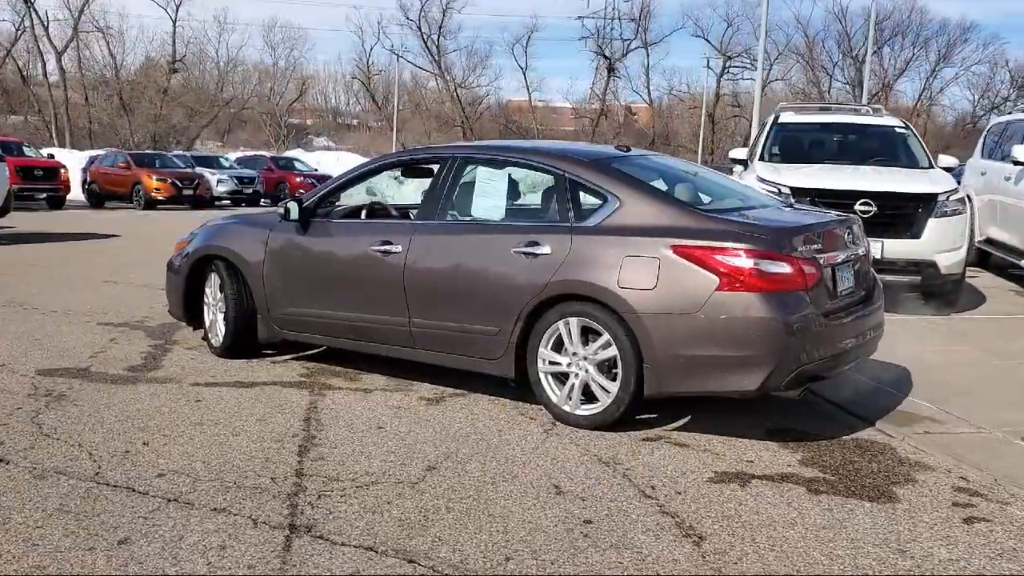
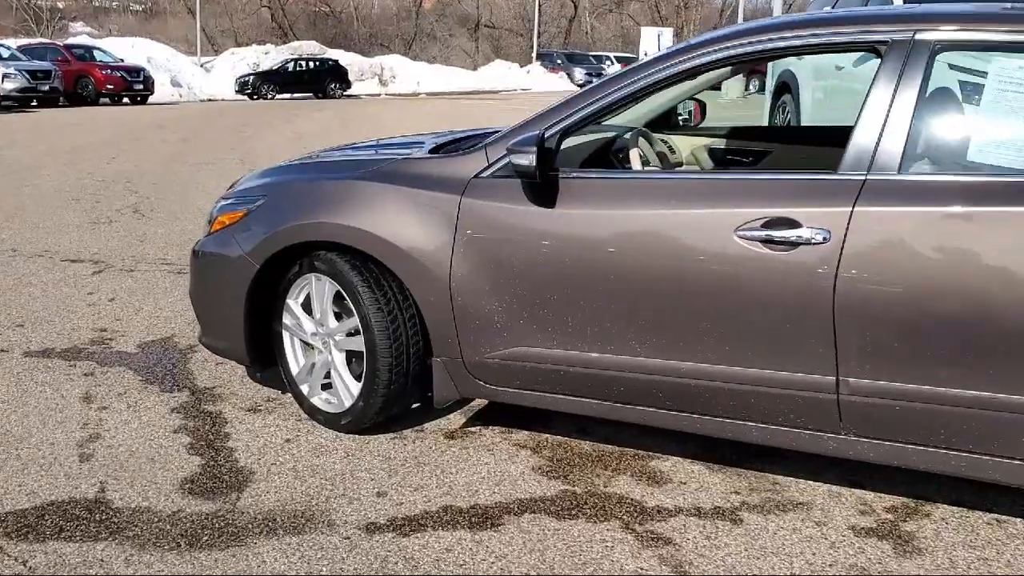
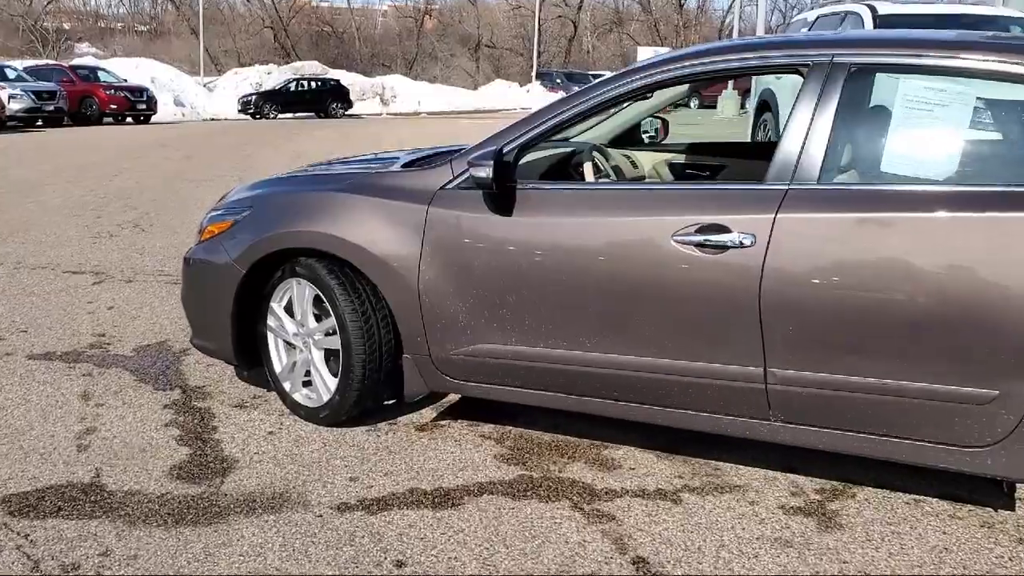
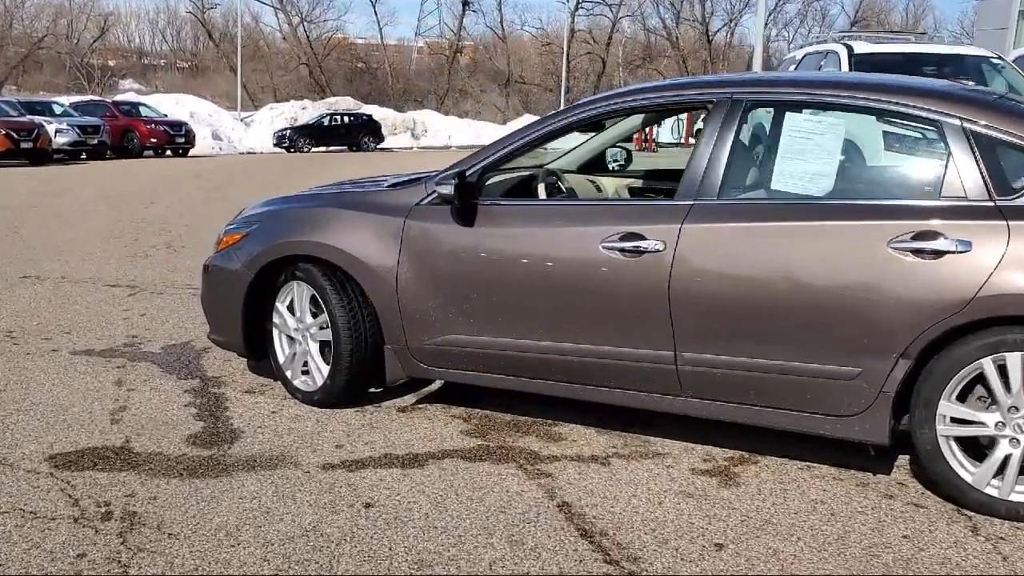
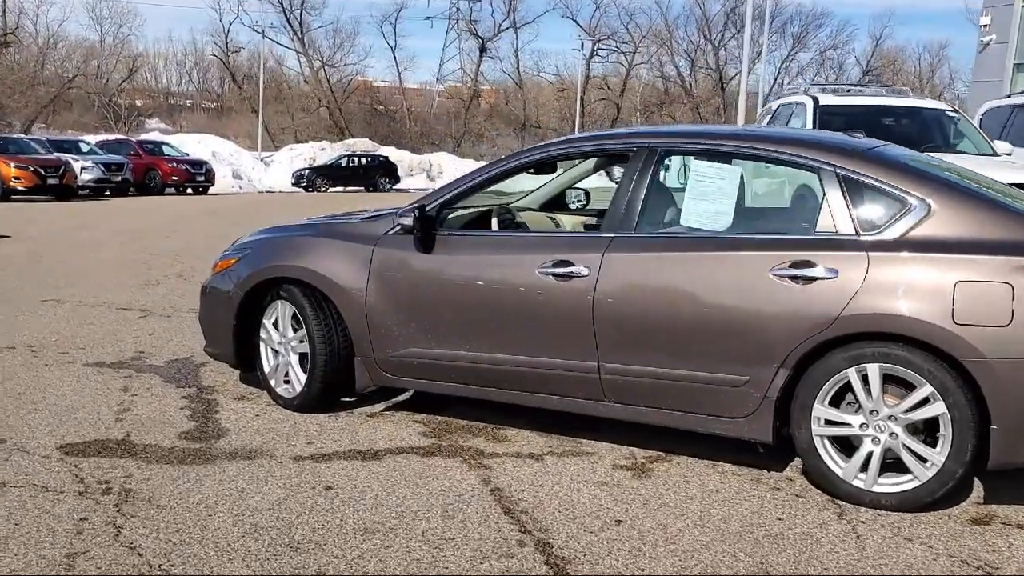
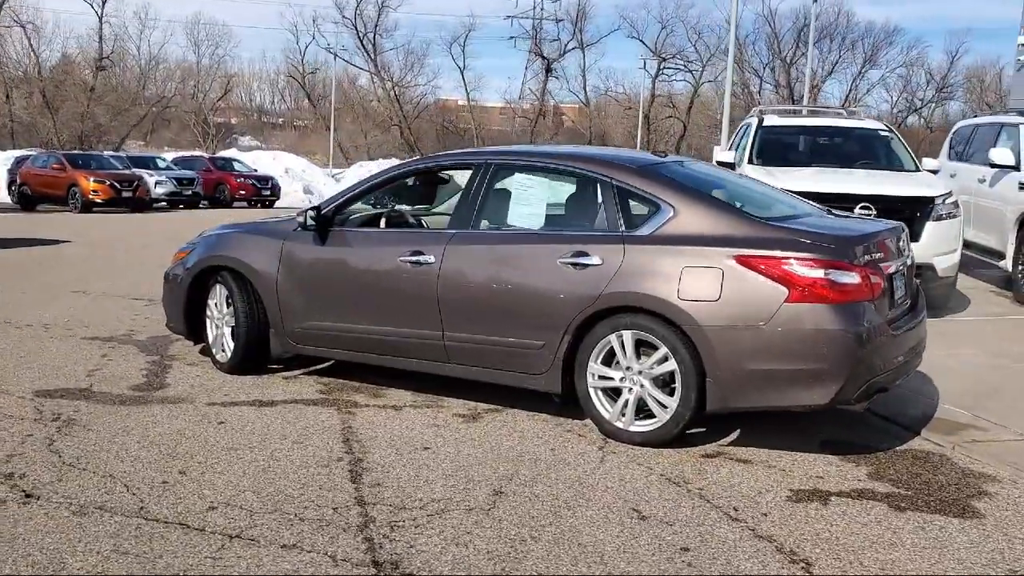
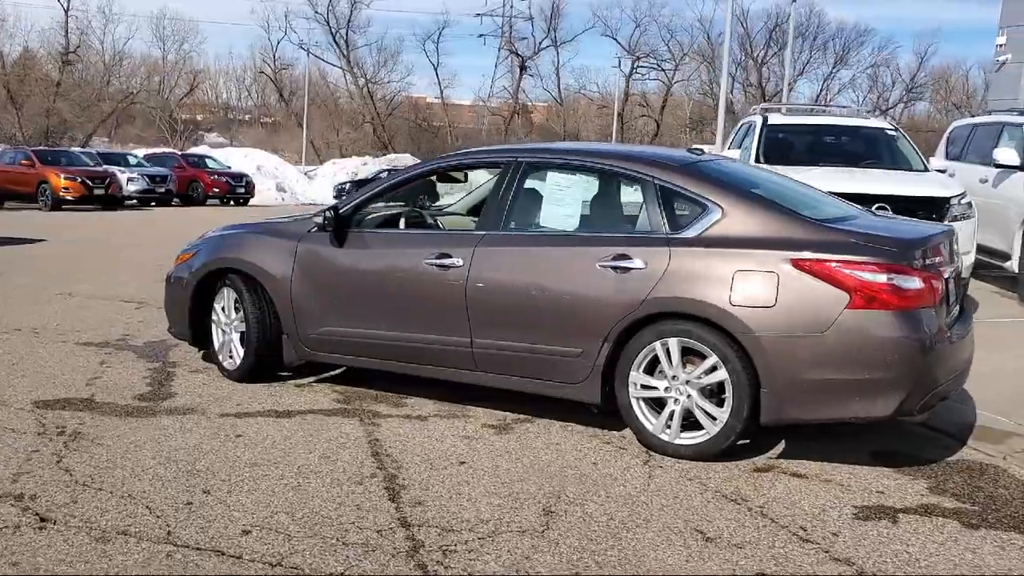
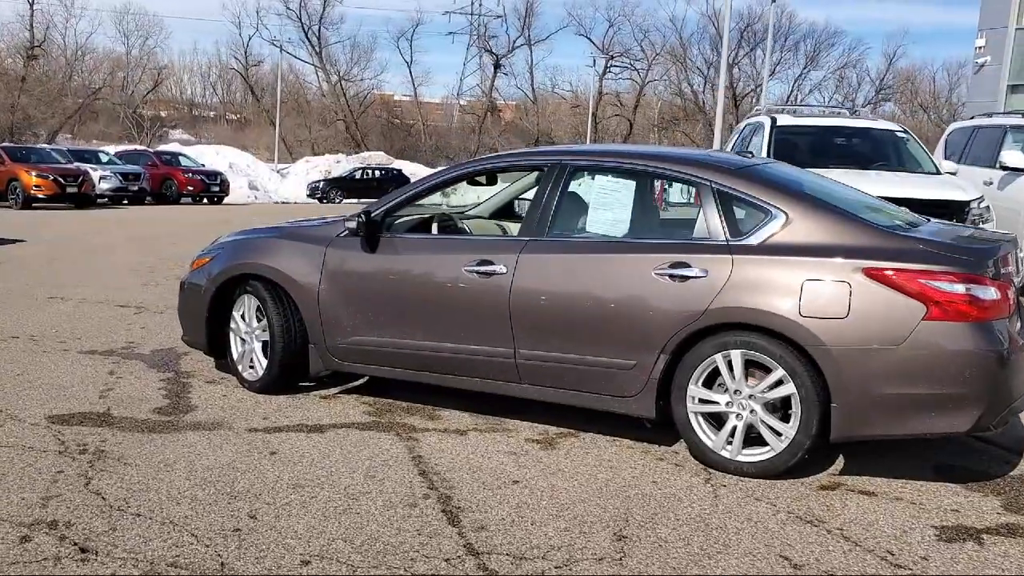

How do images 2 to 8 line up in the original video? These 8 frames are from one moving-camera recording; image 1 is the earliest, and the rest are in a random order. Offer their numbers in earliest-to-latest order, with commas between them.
6, 7, 8, 5, 4, 3, 2
